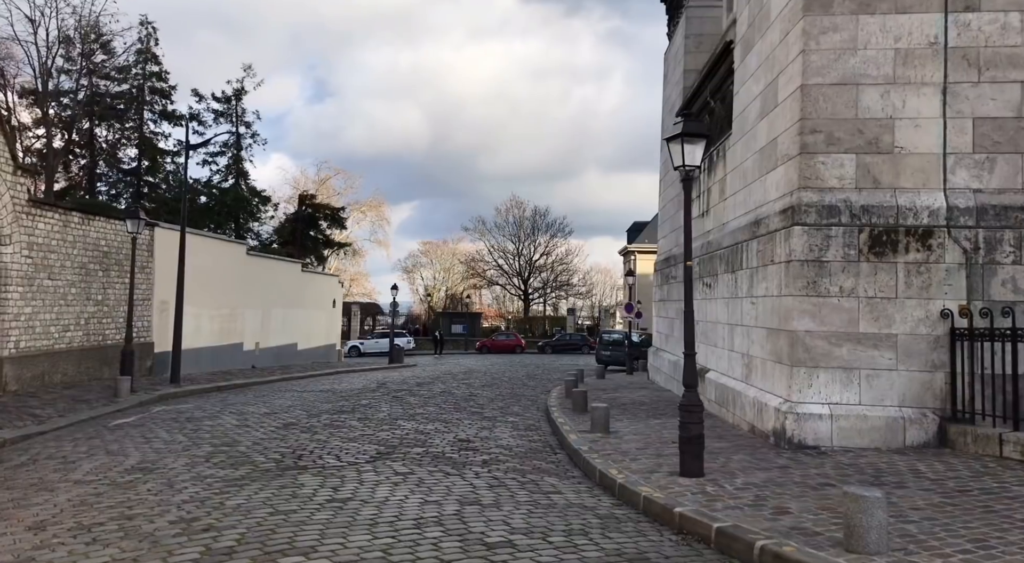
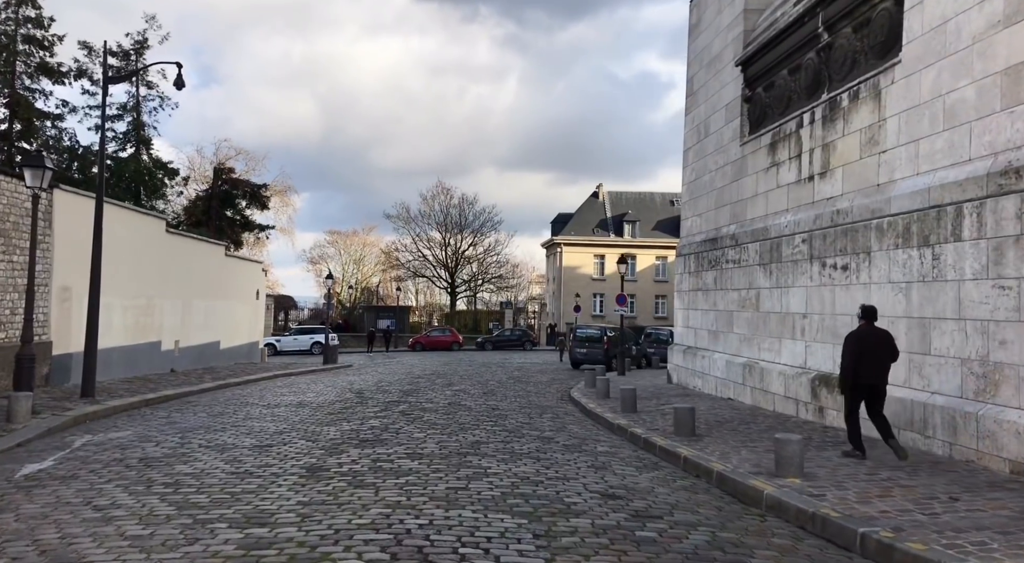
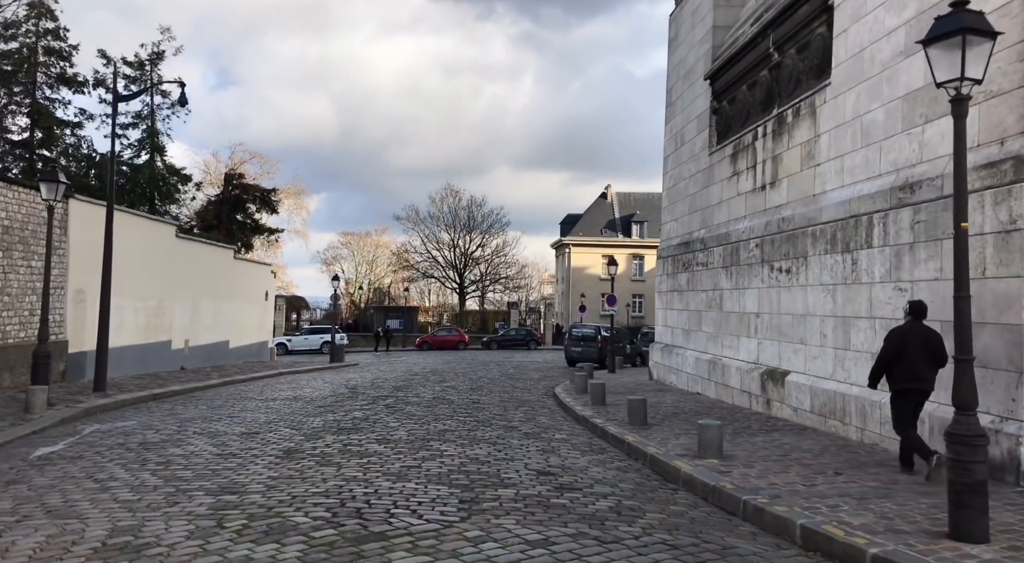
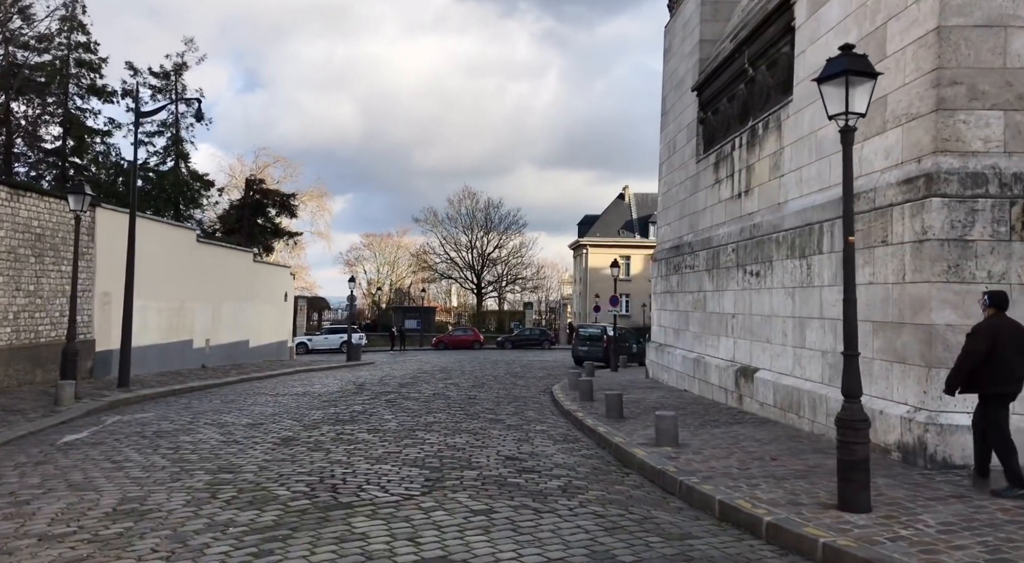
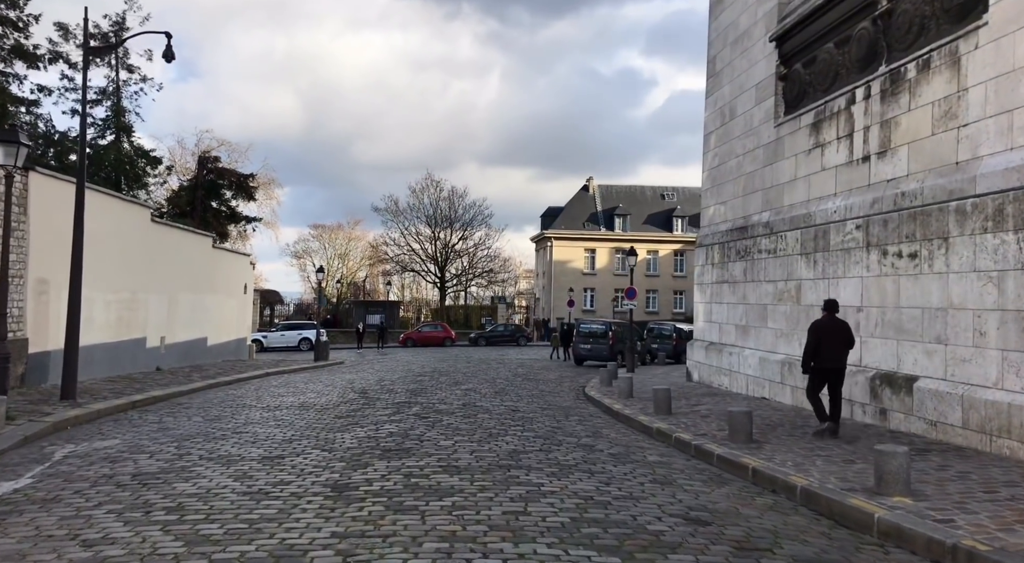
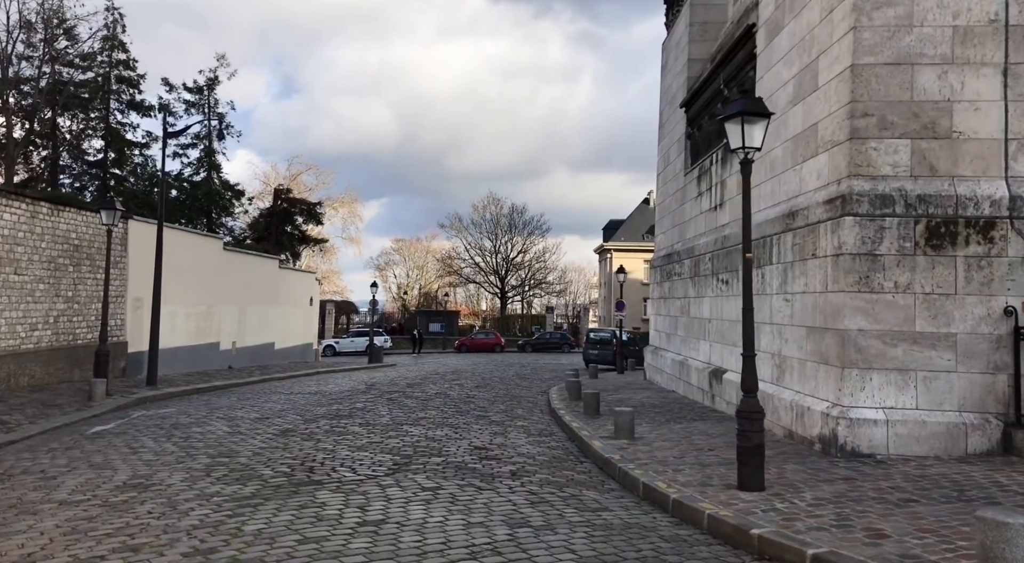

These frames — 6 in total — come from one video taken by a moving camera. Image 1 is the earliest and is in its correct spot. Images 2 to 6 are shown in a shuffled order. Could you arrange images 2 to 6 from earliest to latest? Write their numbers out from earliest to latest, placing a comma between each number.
6, 4, 3, 2, 5
